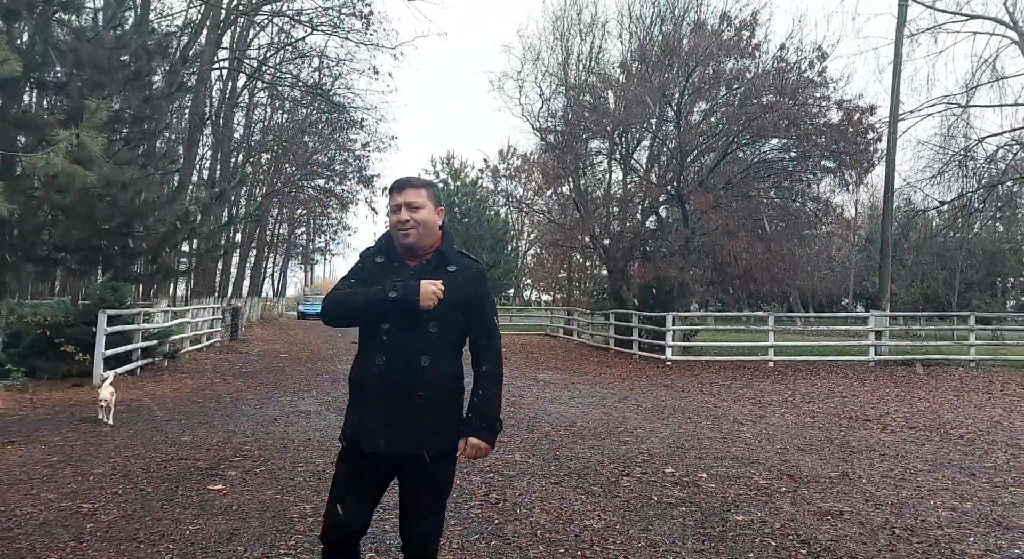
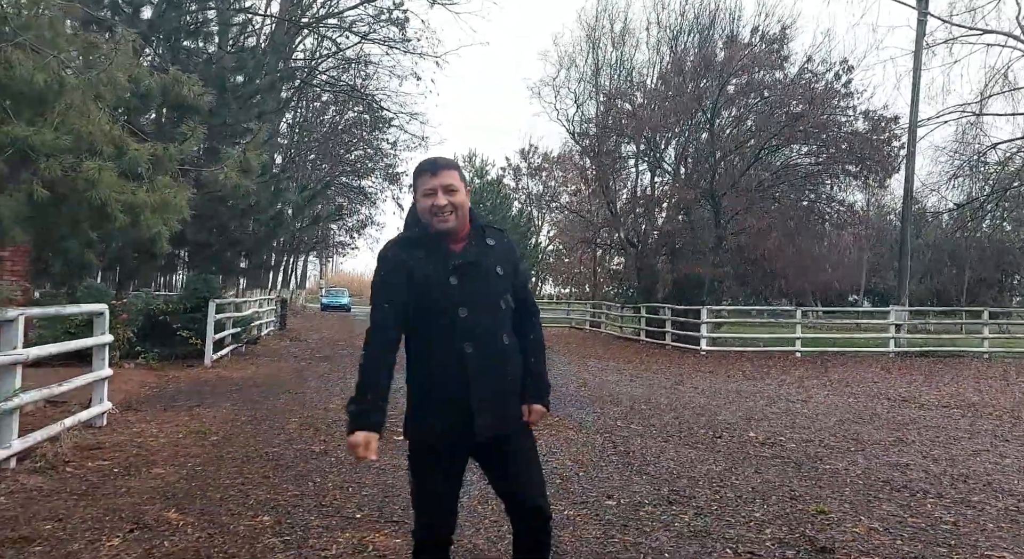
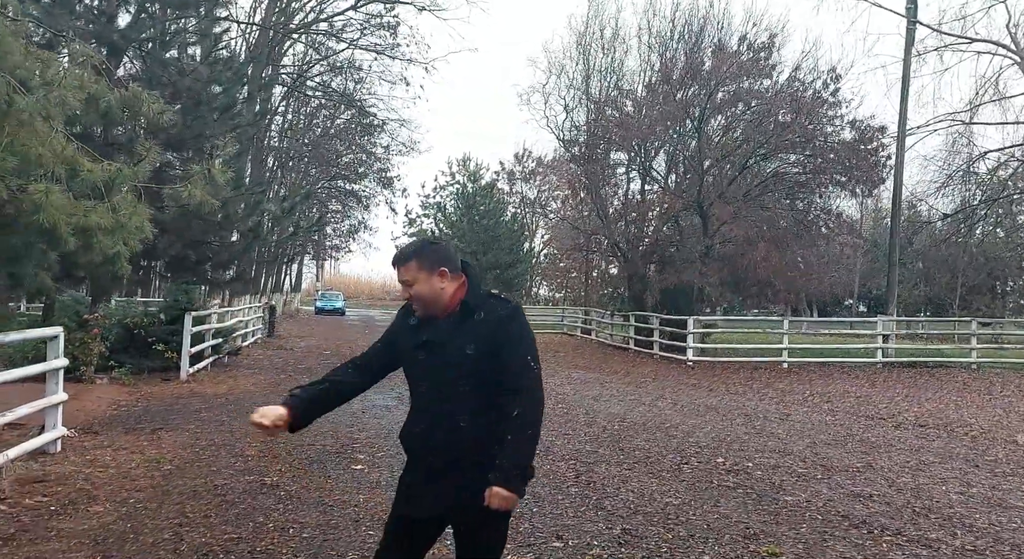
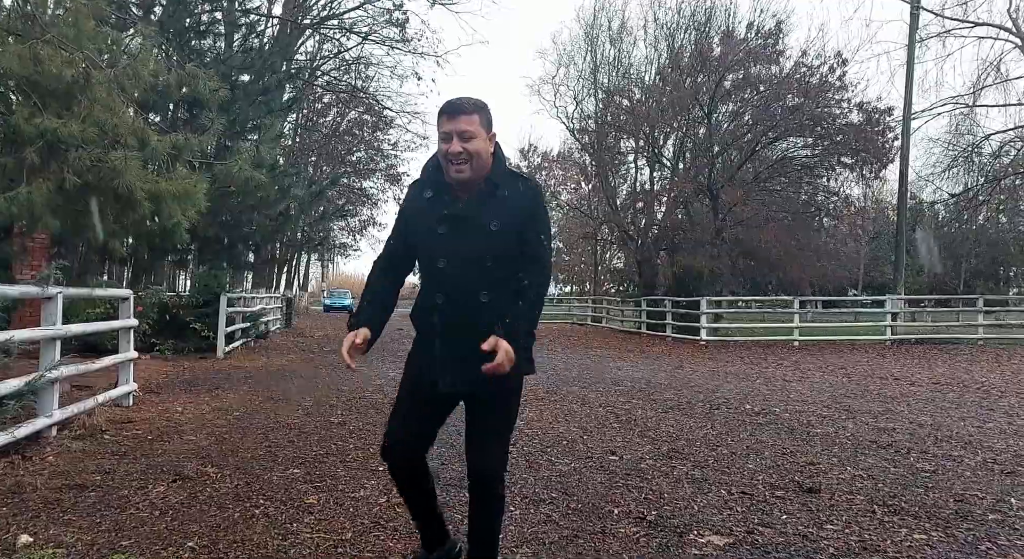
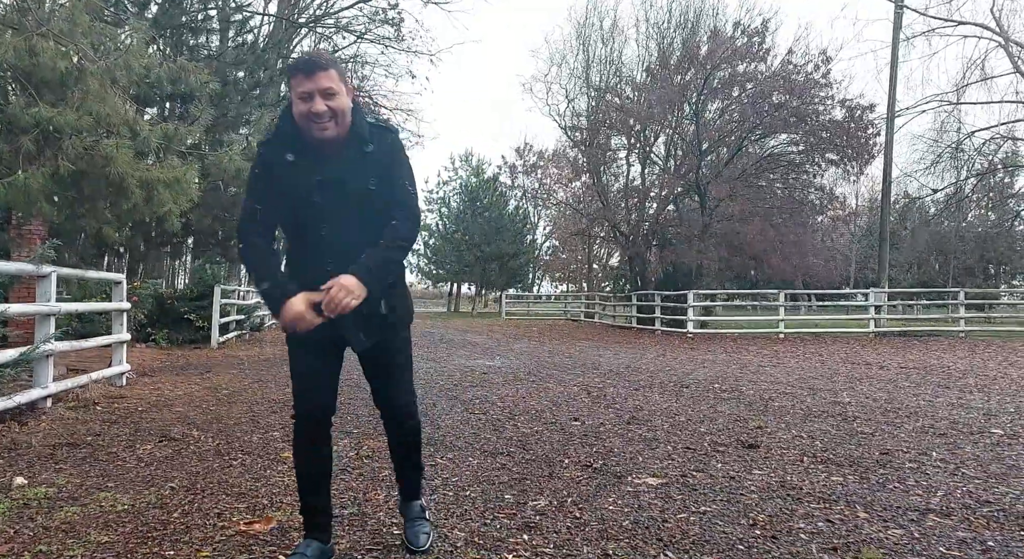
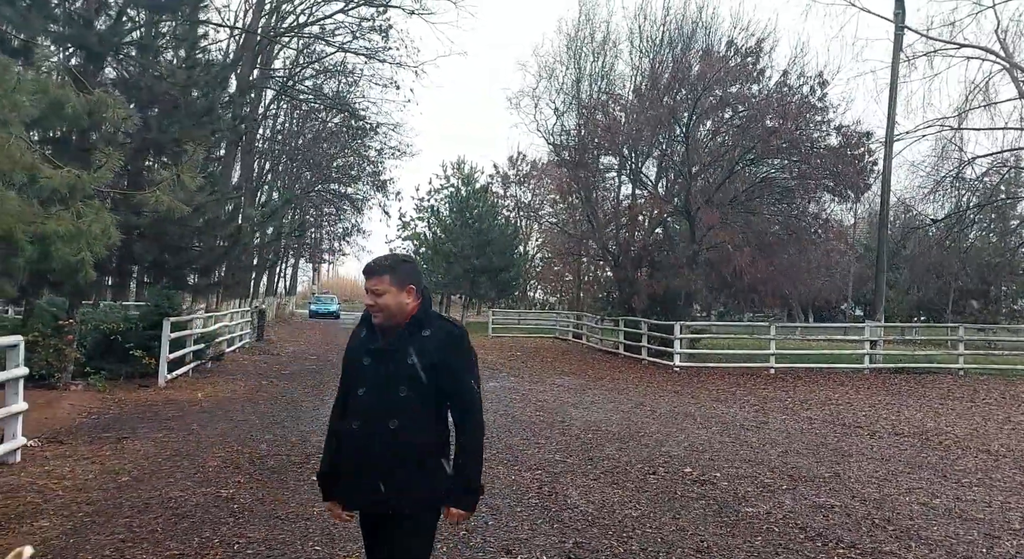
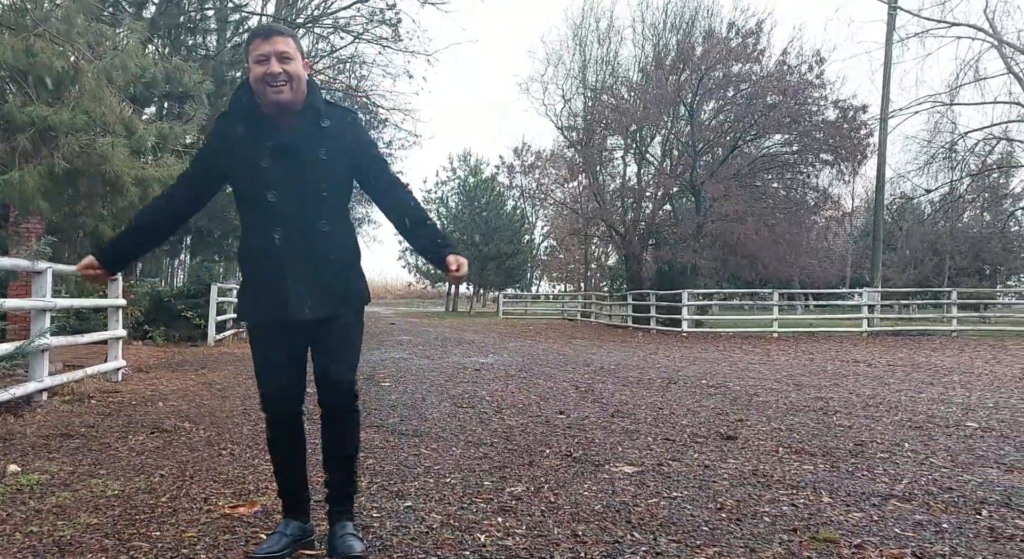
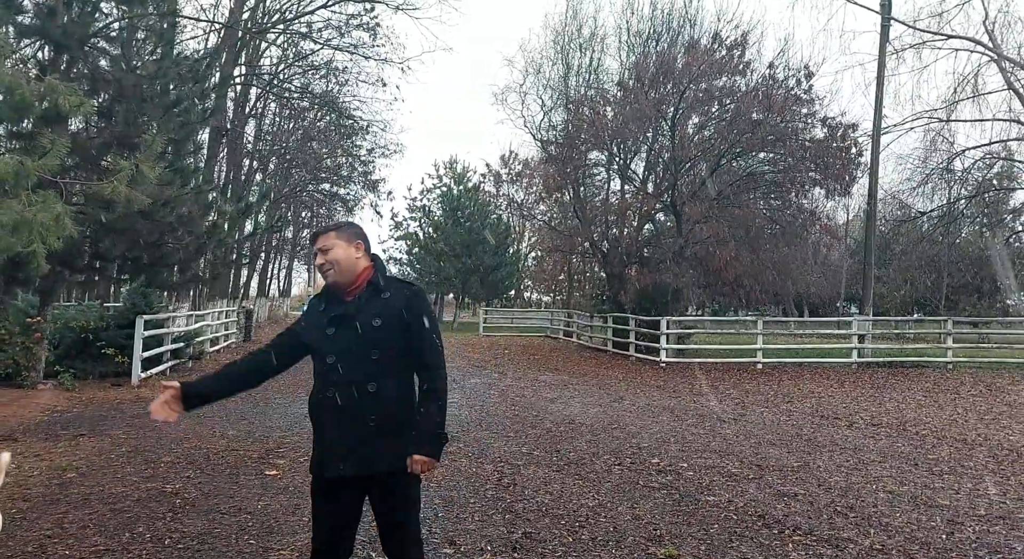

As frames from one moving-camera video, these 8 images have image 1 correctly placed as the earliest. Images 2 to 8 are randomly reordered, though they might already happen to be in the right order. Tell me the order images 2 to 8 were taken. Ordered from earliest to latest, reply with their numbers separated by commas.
8, 6, 3, 2, 4, 5, 7
